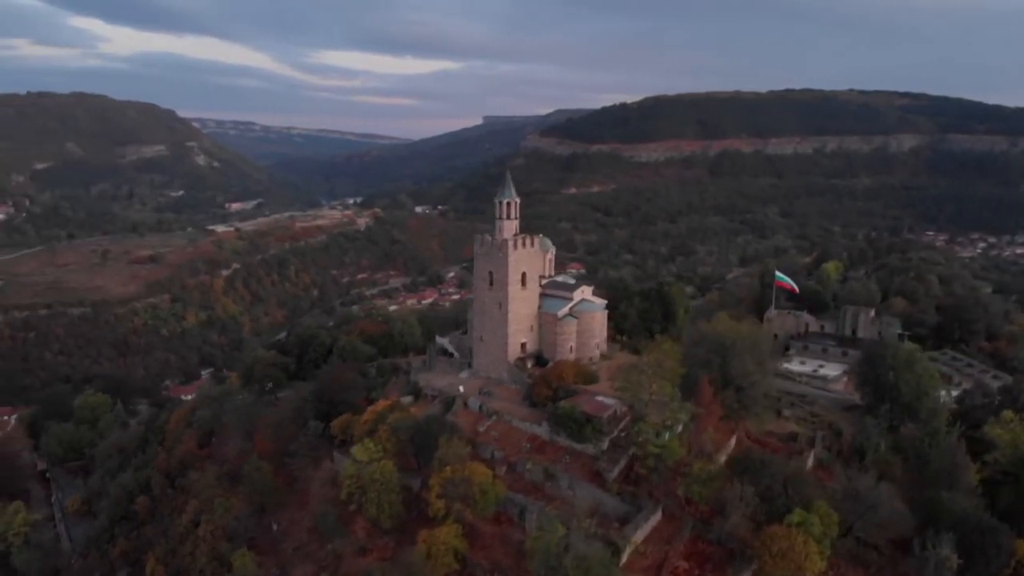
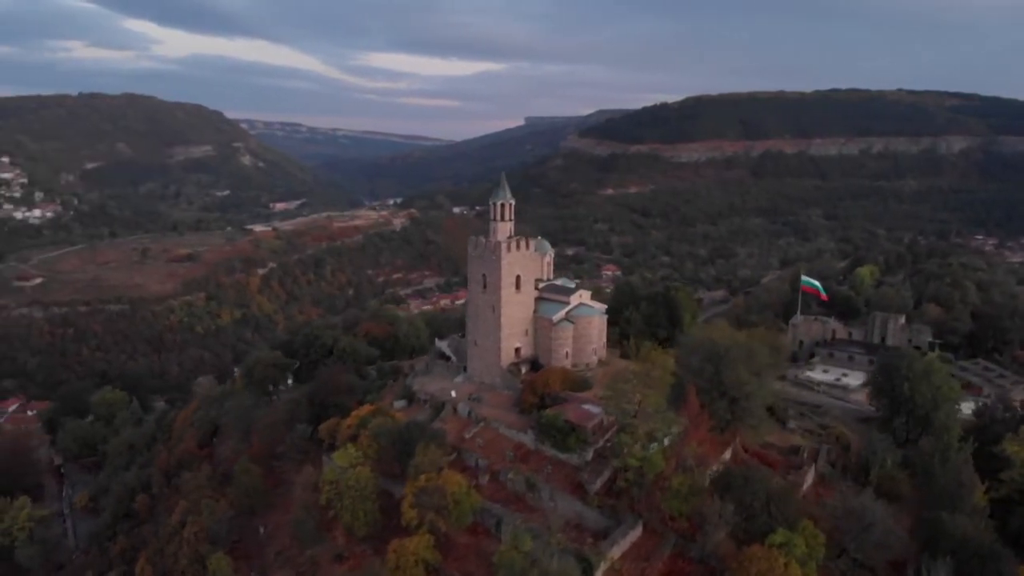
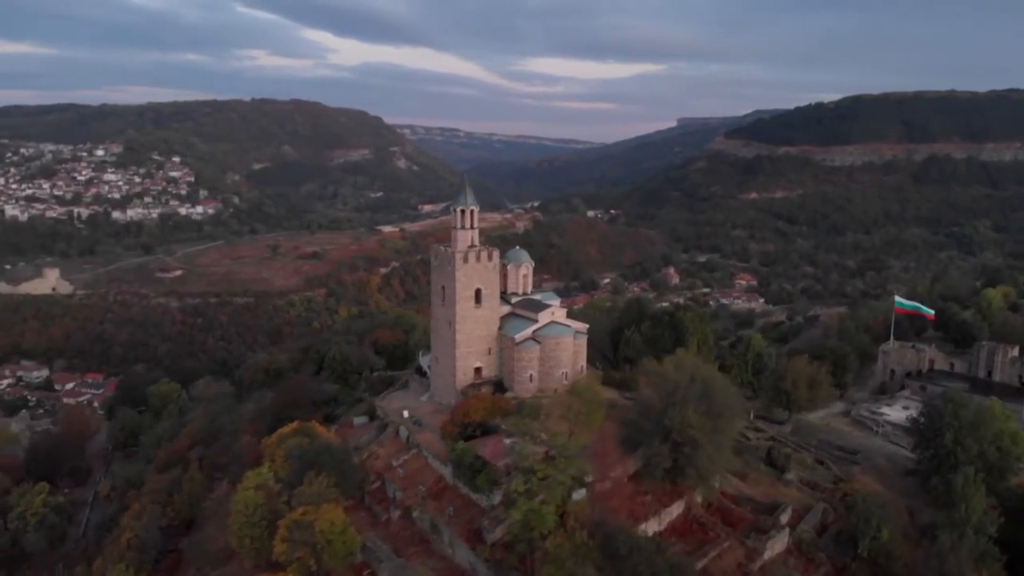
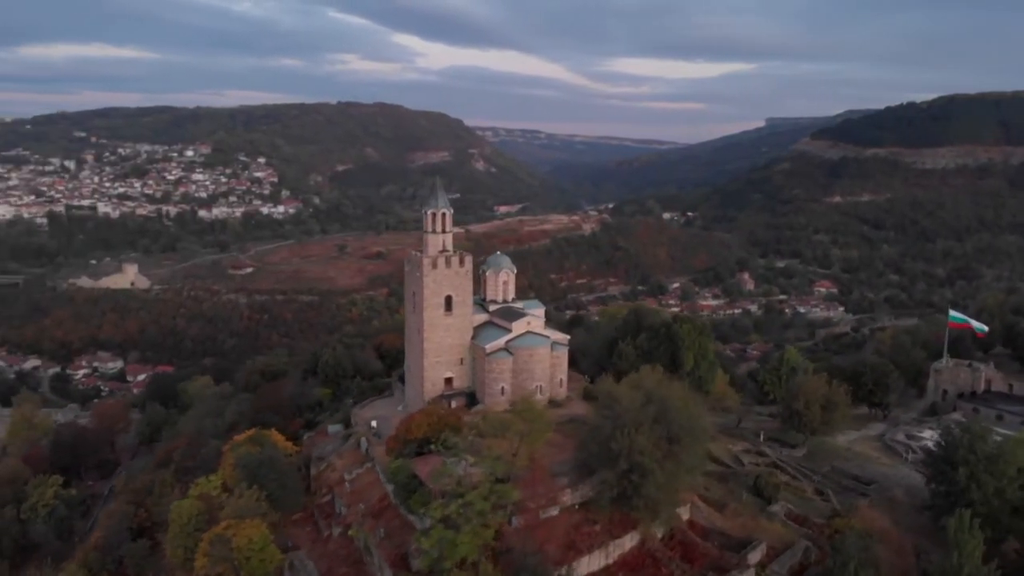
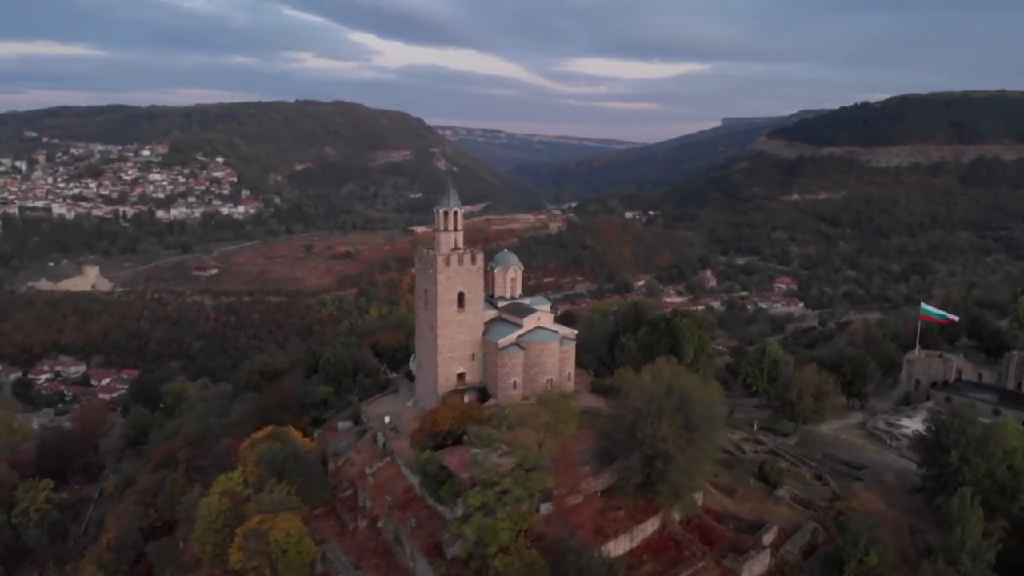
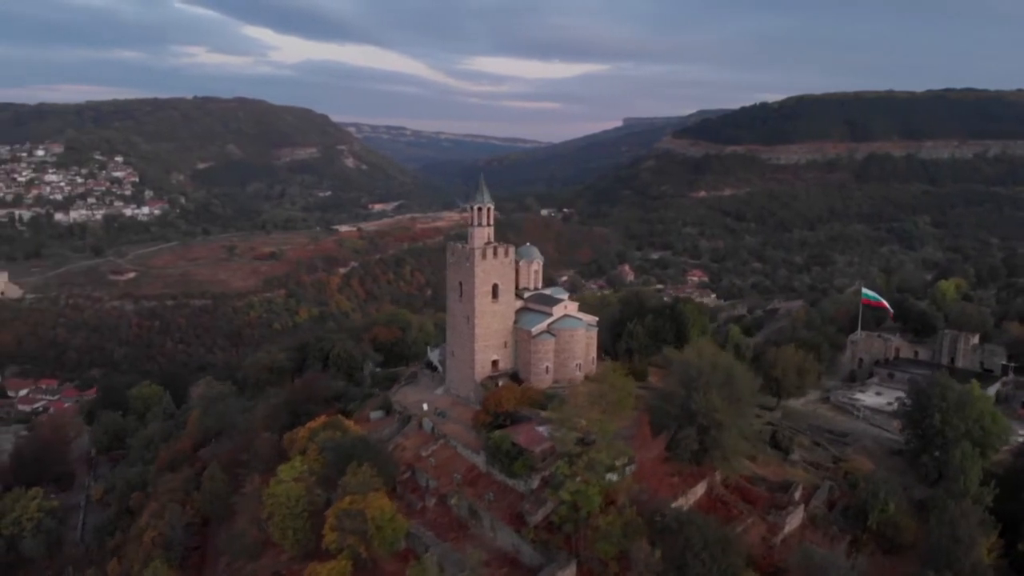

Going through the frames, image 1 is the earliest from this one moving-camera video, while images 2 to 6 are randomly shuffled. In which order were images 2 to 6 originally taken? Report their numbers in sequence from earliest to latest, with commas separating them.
2, 6, 3, 5, 4
